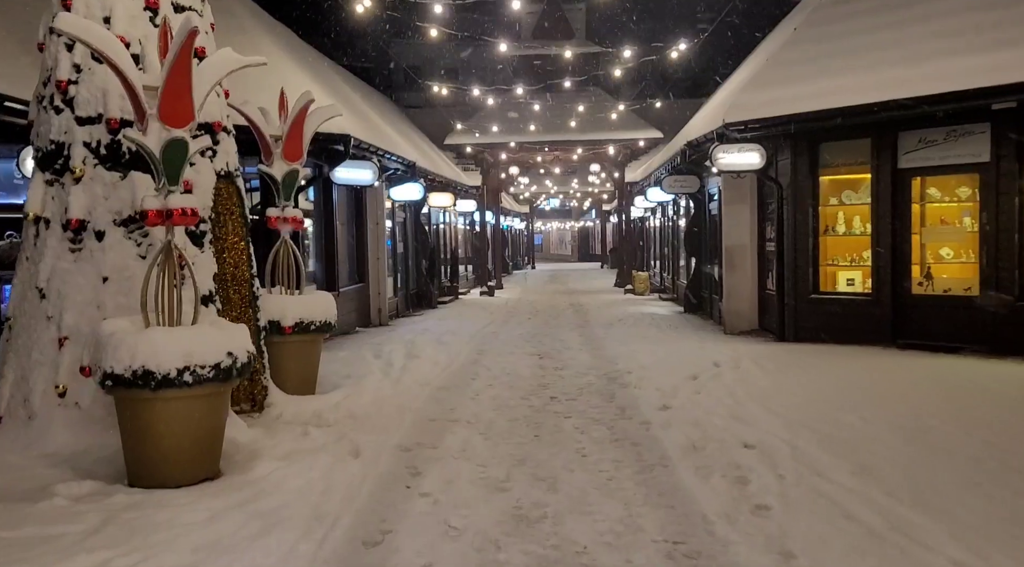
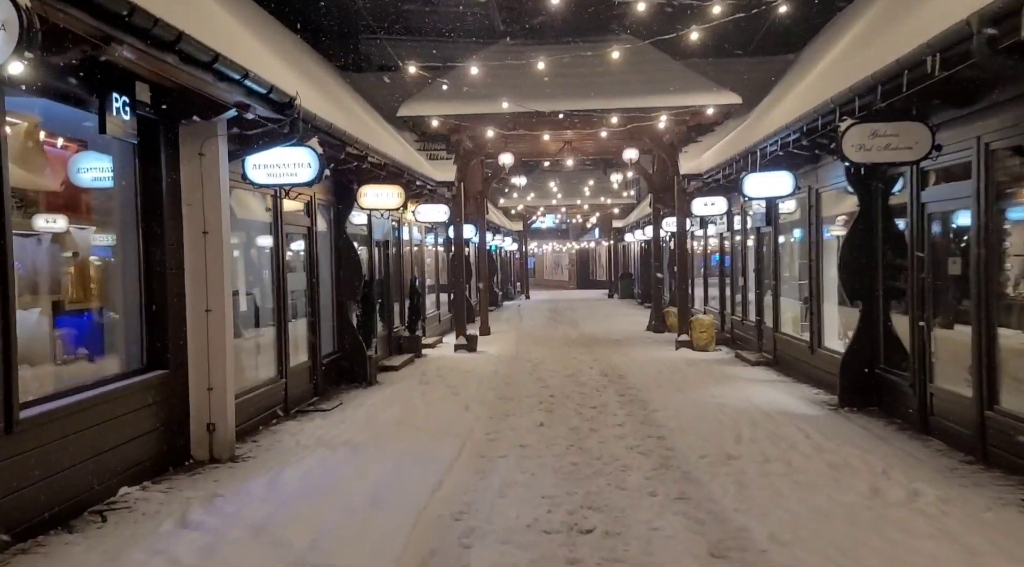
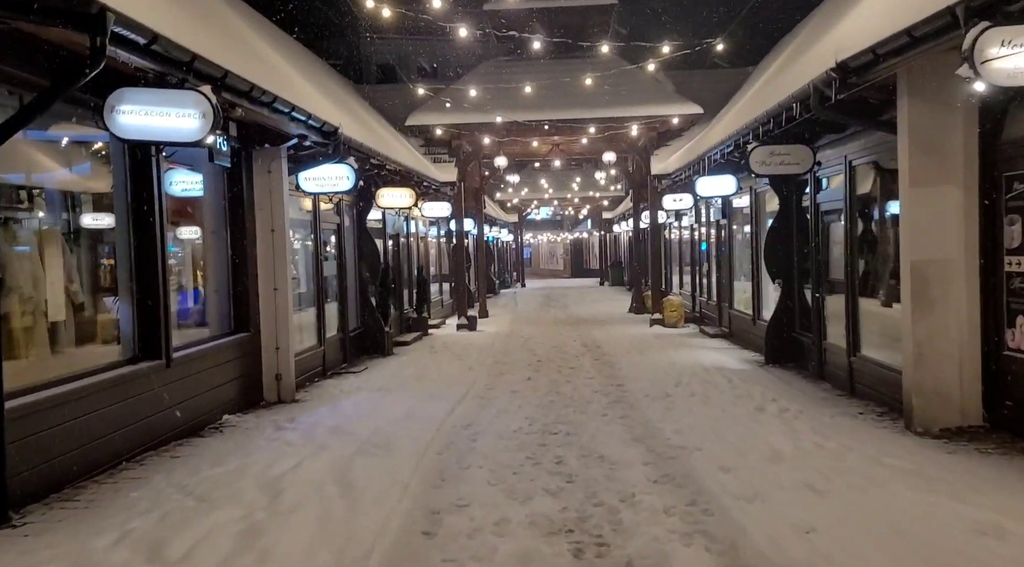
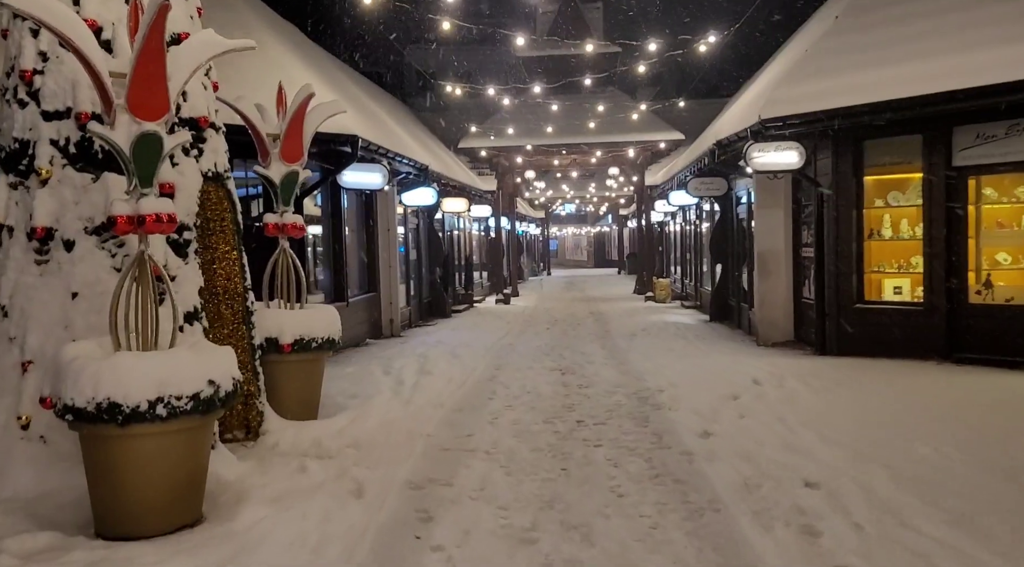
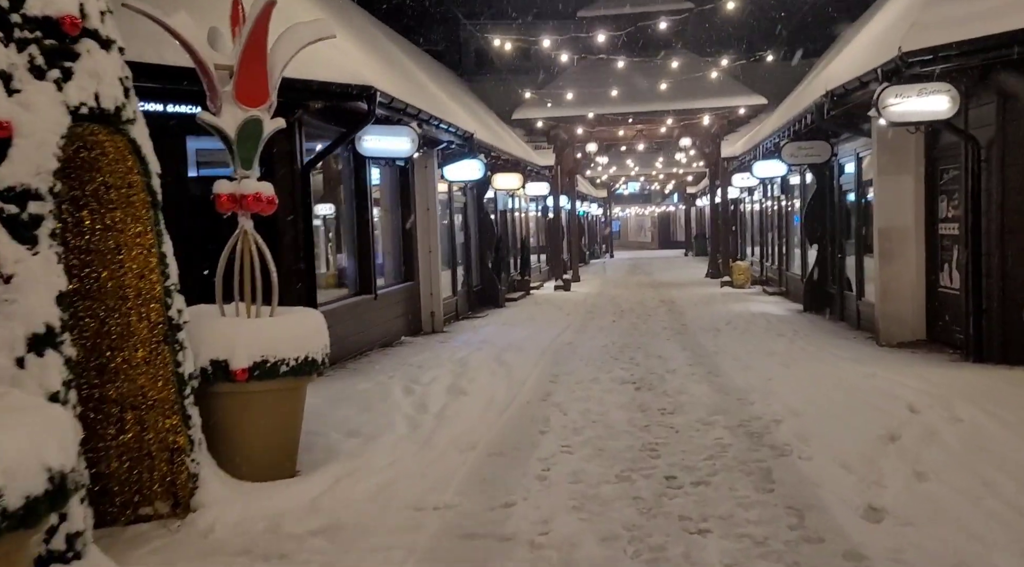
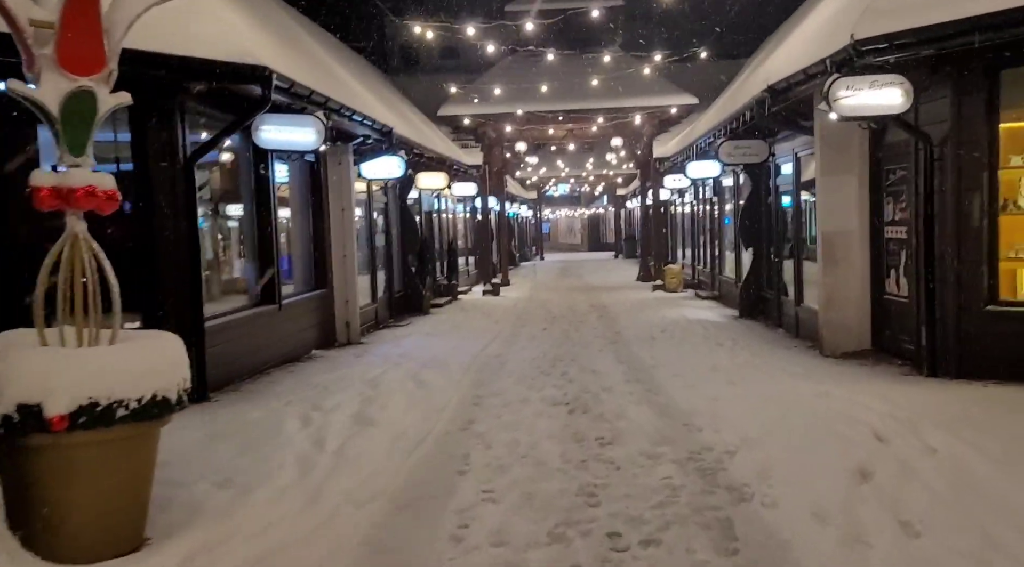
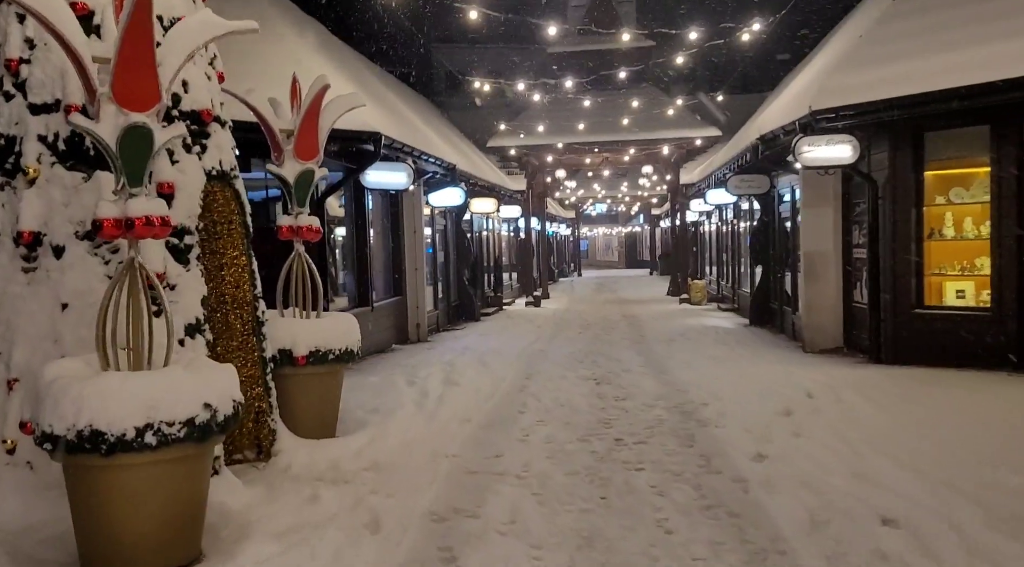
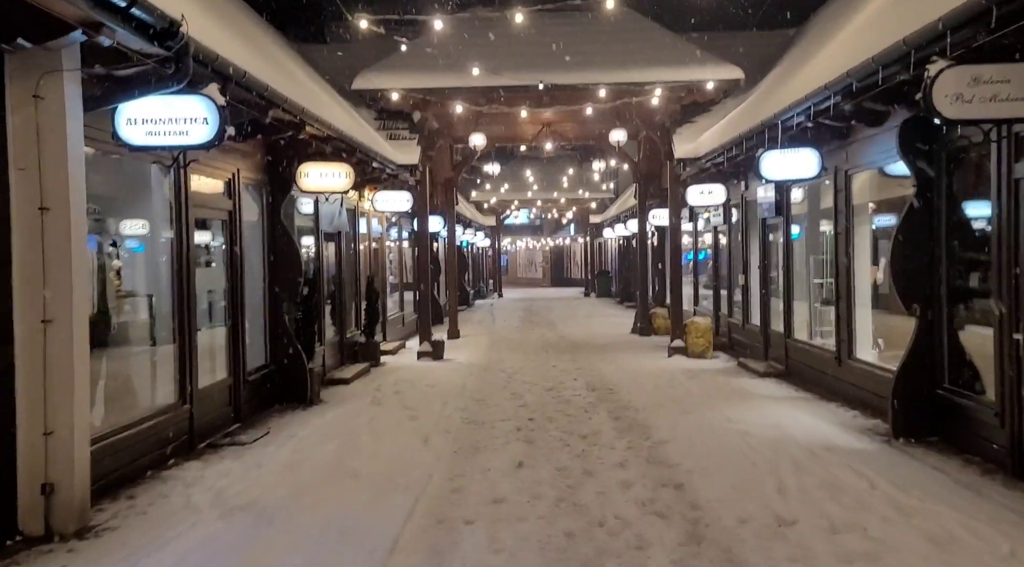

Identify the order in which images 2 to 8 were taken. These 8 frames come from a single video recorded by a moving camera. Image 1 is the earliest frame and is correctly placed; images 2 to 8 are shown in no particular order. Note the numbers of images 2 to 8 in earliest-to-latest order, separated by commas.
4, 7, 5, 6, 3, 2, 8
